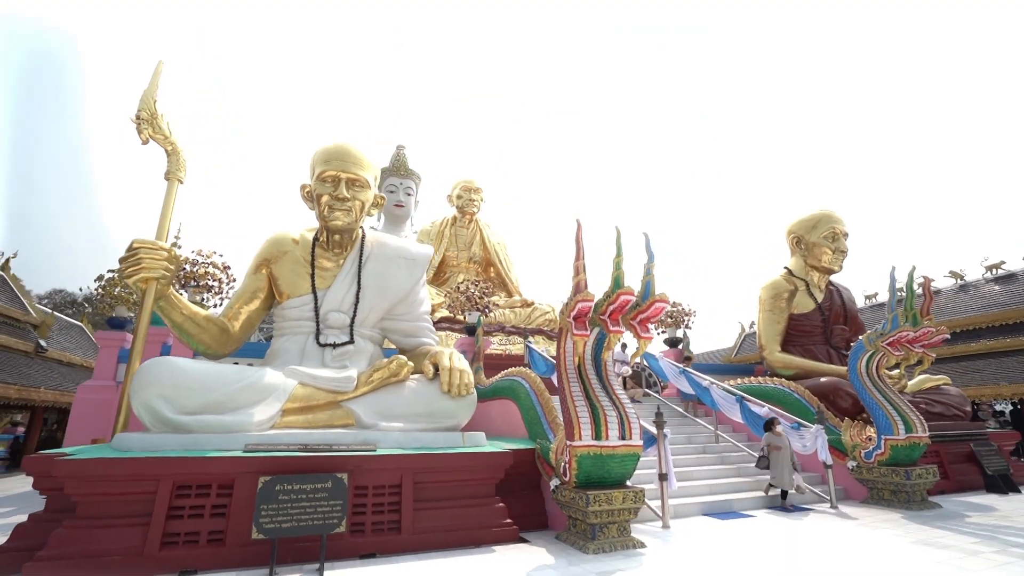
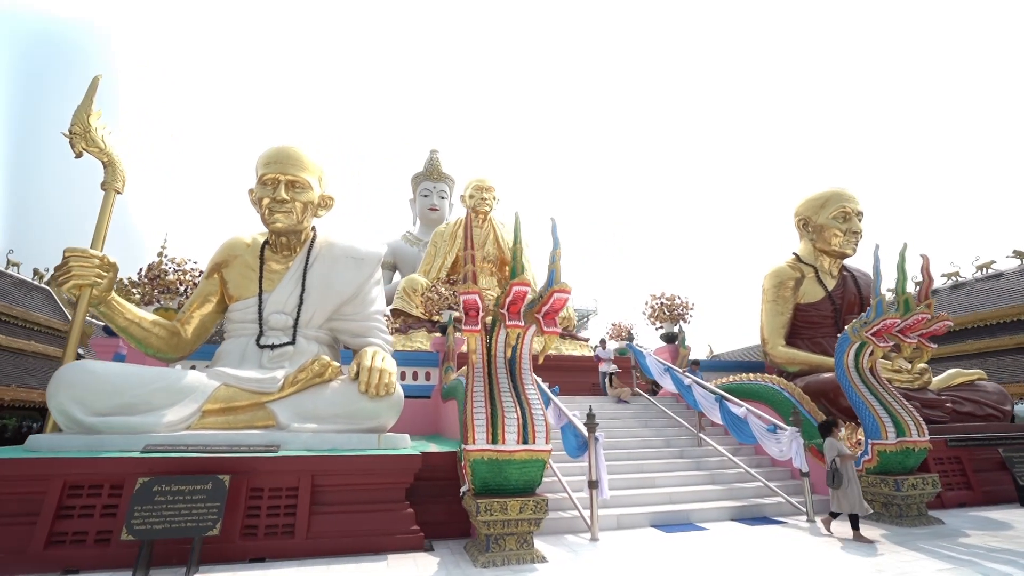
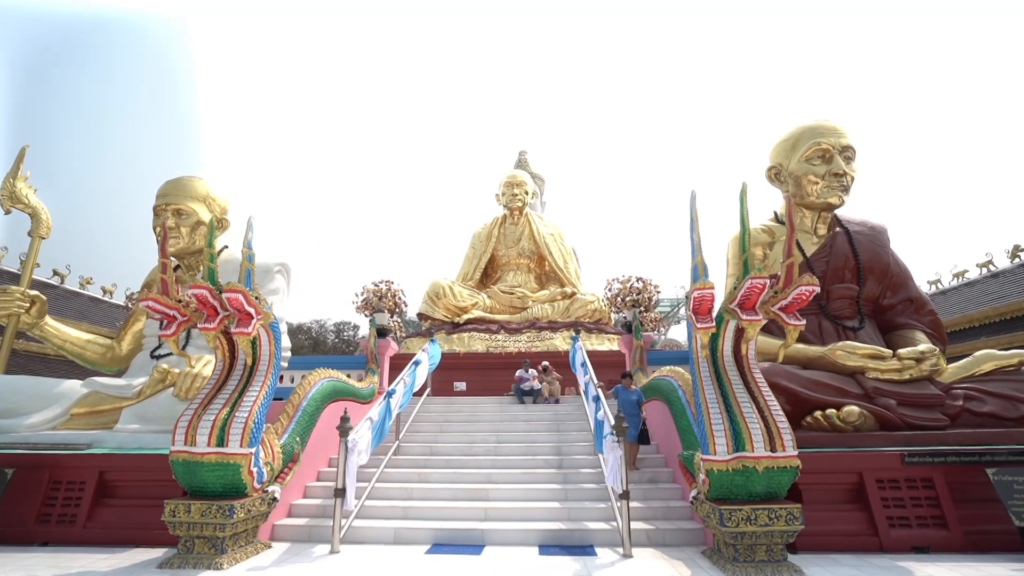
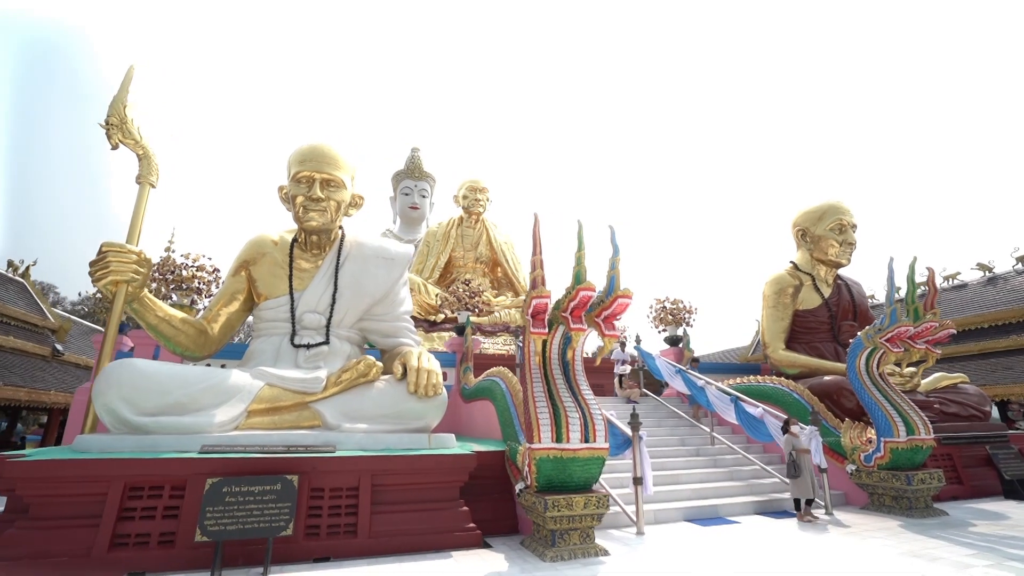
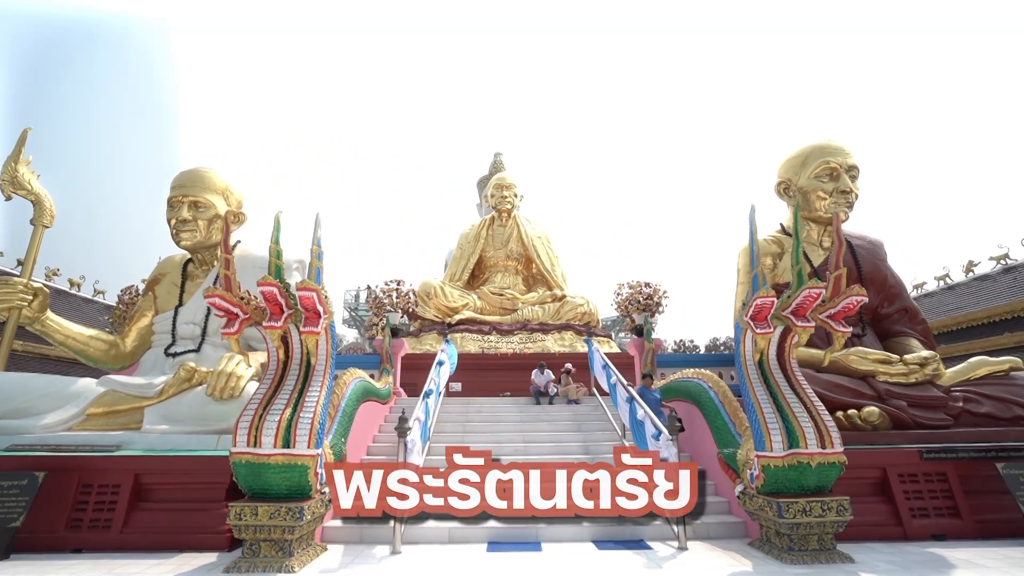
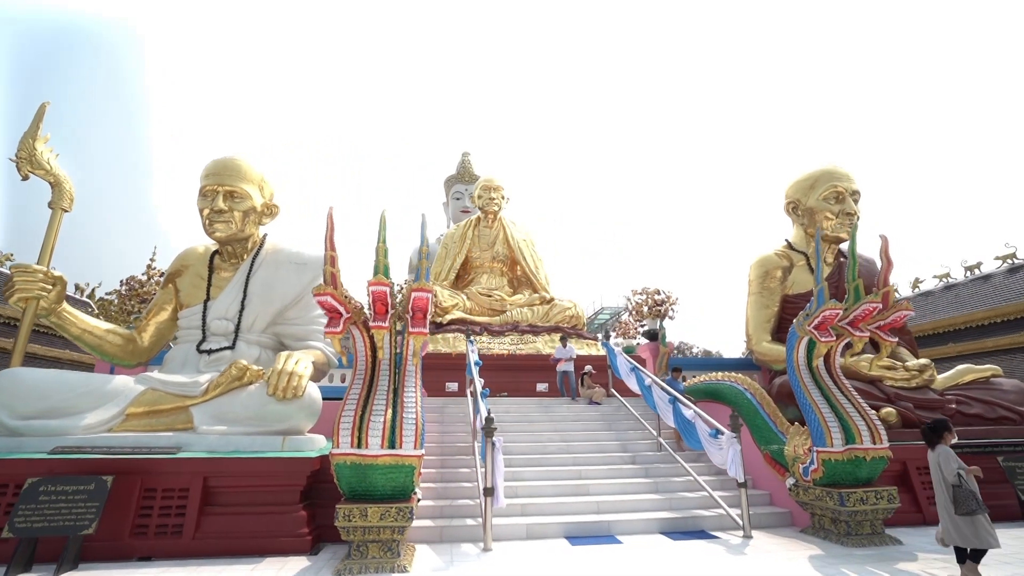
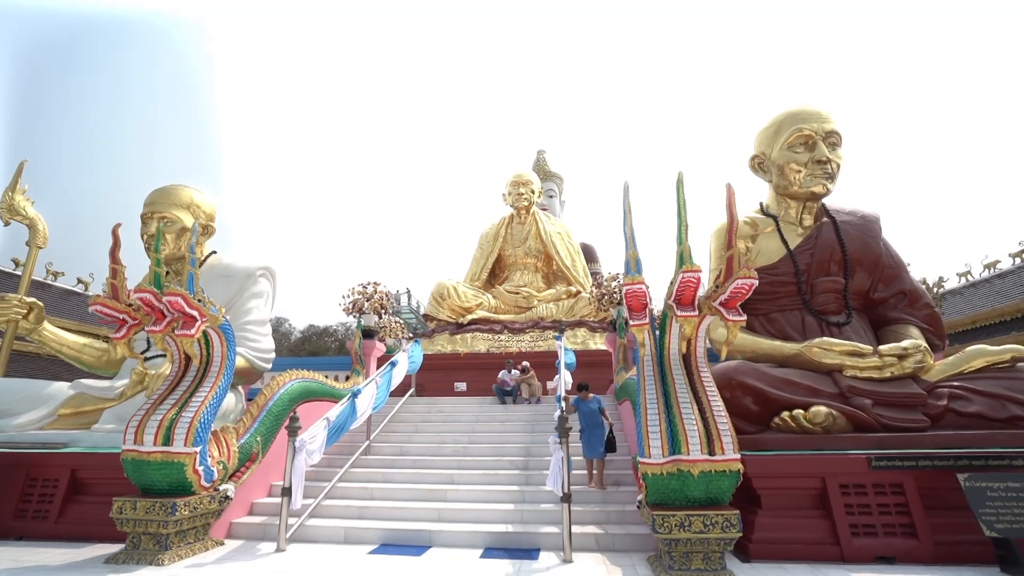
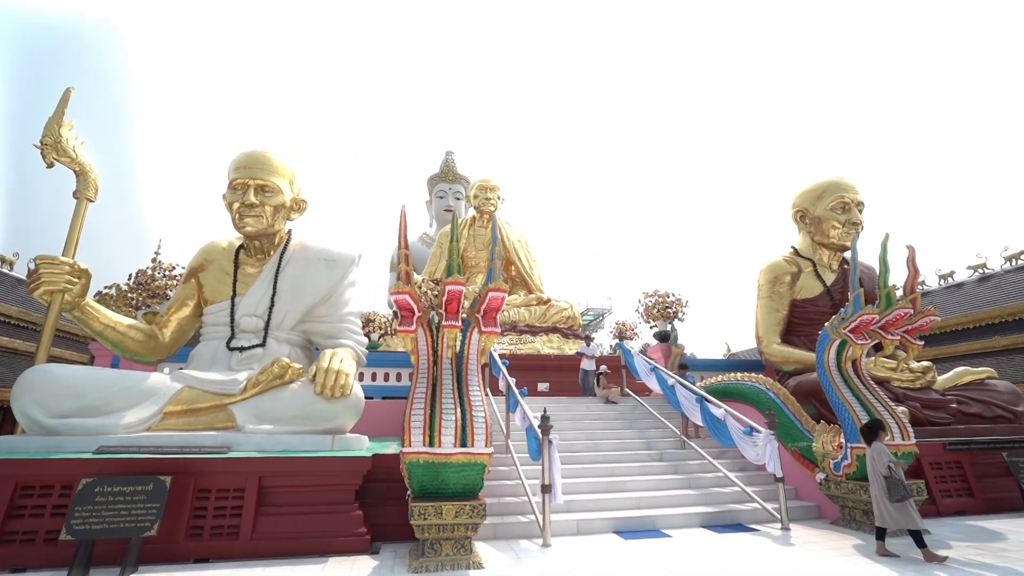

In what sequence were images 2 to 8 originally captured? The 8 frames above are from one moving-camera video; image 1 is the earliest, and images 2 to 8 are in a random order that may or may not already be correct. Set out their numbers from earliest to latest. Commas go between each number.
4, 2, 8, 6, 5, 3, 7
